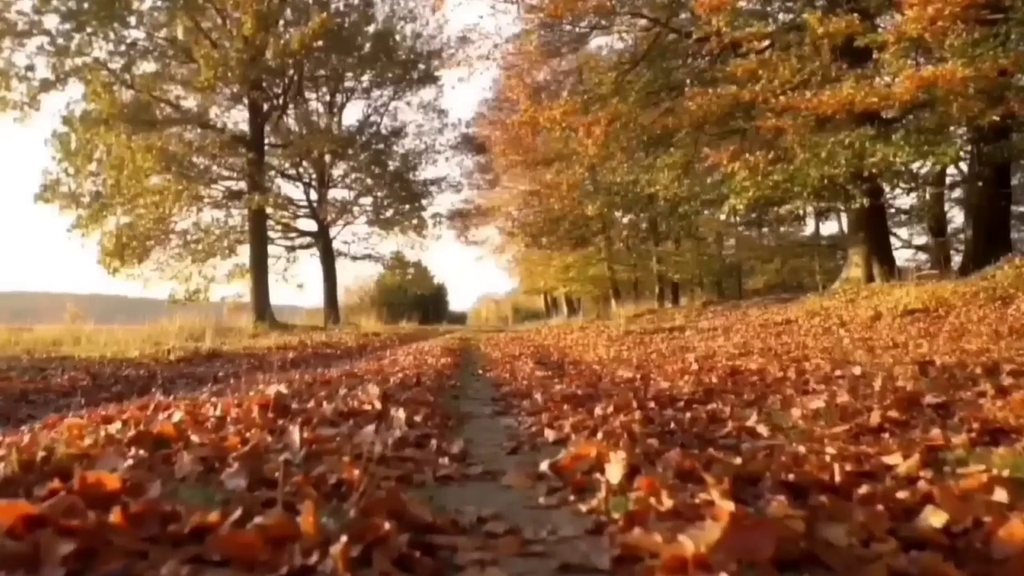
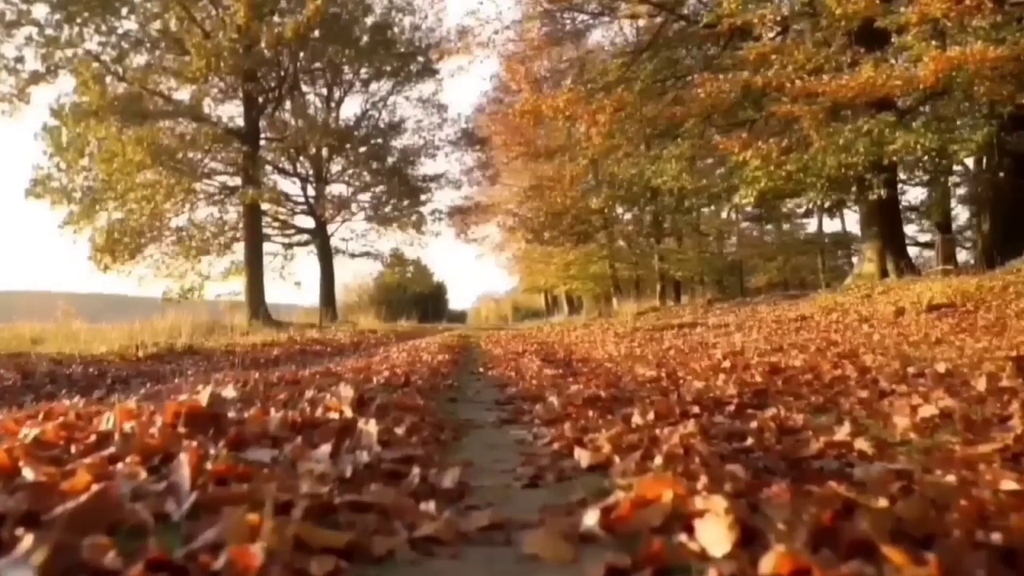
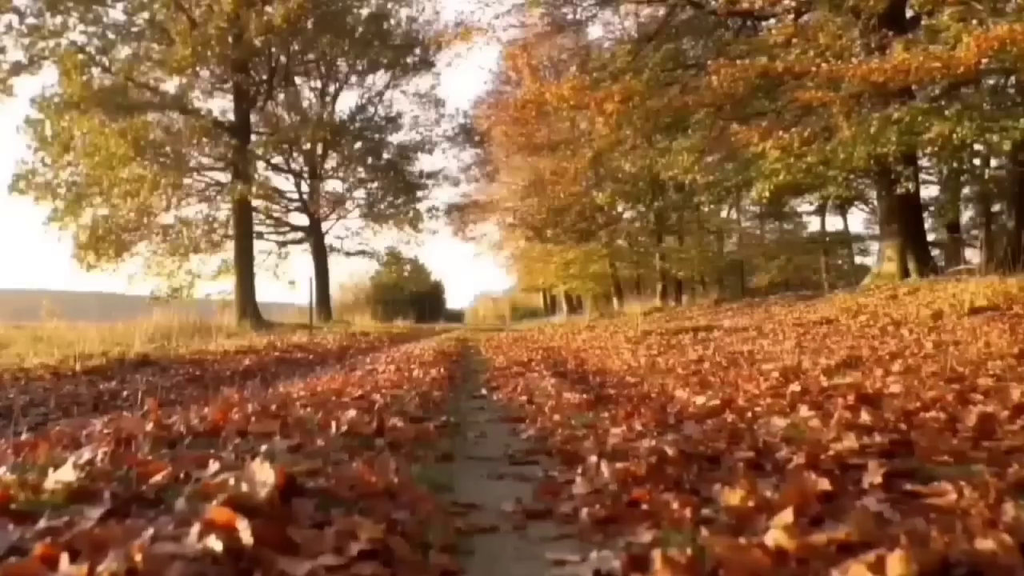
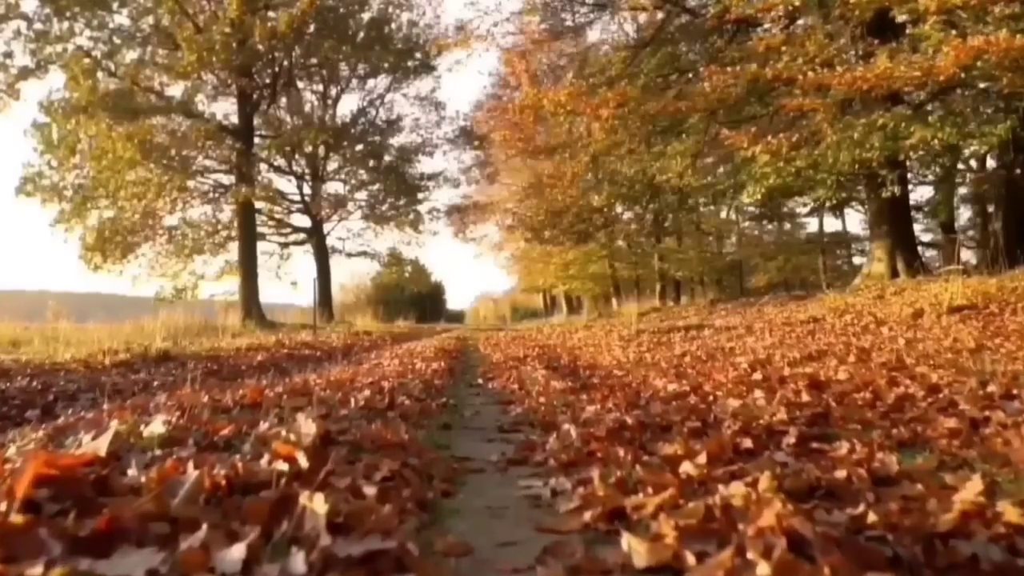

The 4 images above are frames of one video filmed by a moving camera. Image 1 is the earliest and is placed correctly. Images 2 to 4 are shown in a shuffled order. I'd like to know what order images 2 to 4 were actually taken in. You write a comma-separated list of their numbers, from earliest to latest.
2, 4, 3
